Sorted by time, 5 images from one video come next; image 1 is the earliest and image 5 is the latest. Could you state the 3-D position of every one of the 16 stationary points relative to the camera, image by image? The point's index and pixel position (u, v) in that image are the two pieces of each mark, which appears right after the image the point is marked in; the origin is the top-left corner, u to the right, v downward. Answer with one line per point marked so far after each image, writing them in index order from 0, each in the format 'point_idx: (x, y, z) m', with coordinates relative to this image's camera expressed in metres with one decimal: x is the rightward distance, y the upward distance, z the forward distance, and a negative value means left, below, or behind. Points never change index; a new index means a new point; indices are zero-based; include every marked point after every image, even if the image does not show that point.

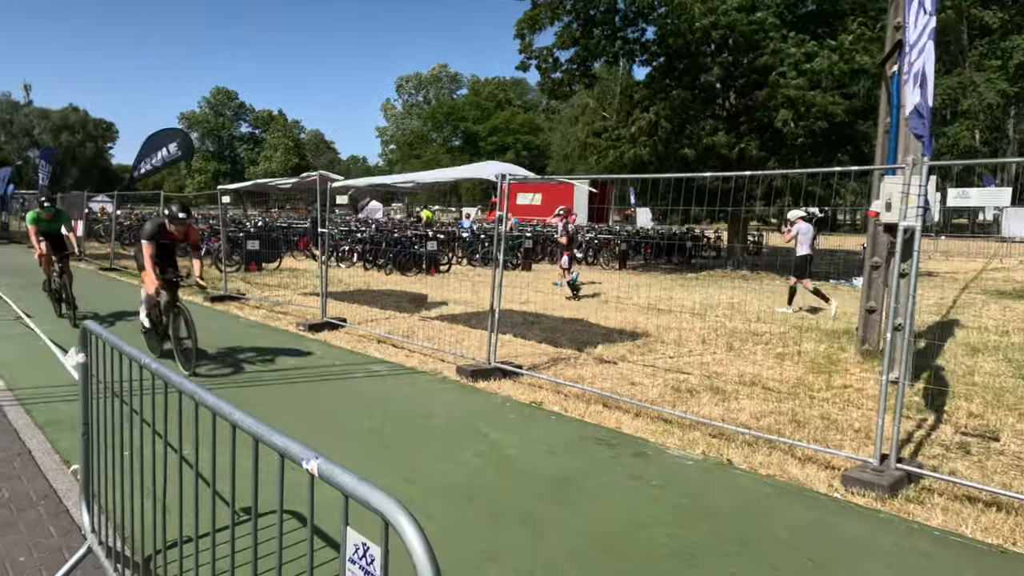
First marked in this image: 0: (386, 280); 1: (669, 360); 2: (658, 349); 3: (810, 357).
0: (-2.7, +0.2, +14.1) m
1: (+1.7, -0.8, +7.0) m
2: (+1.7, -0.7, +7.6) m
3: (+3.2, -0.7, +7.2) m
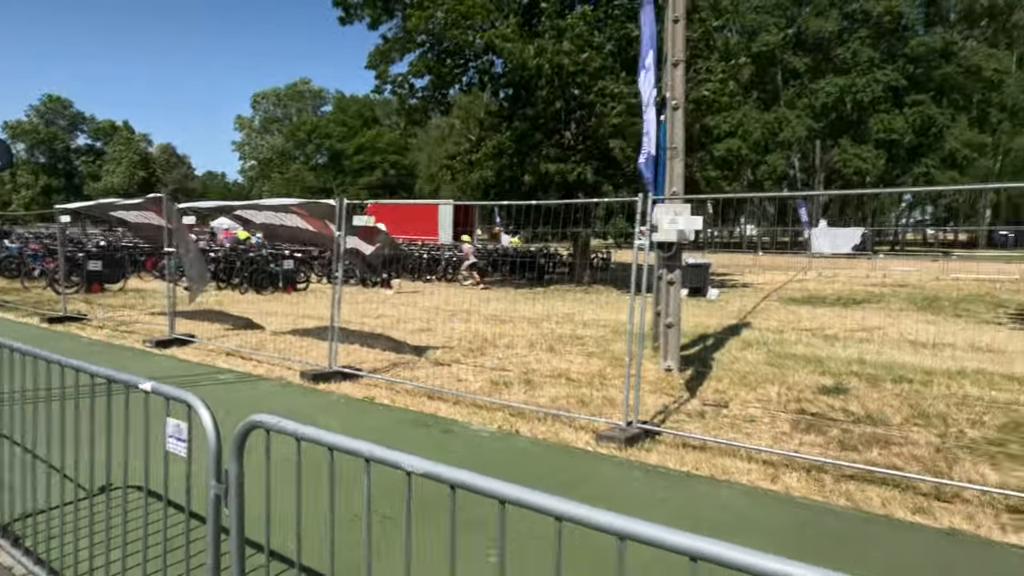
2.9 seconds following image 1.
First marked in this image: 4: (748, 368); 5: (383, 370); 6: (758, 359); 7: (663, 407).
0: (-5.8, -0.2, +14.2) m
1: (-0.2, -0.9, +8.0) m
2: (-0.3, -0.8, +8.6) m
3: (+1.3, -0.9, +8.6) m
4: (+2.7, -0.9, +7.7) m
5: (-1.4, -0.9, +7.4) m
6: (+3.1, -0.9, +8.5) m
7: (+1.4, -1.1, +6.0) m
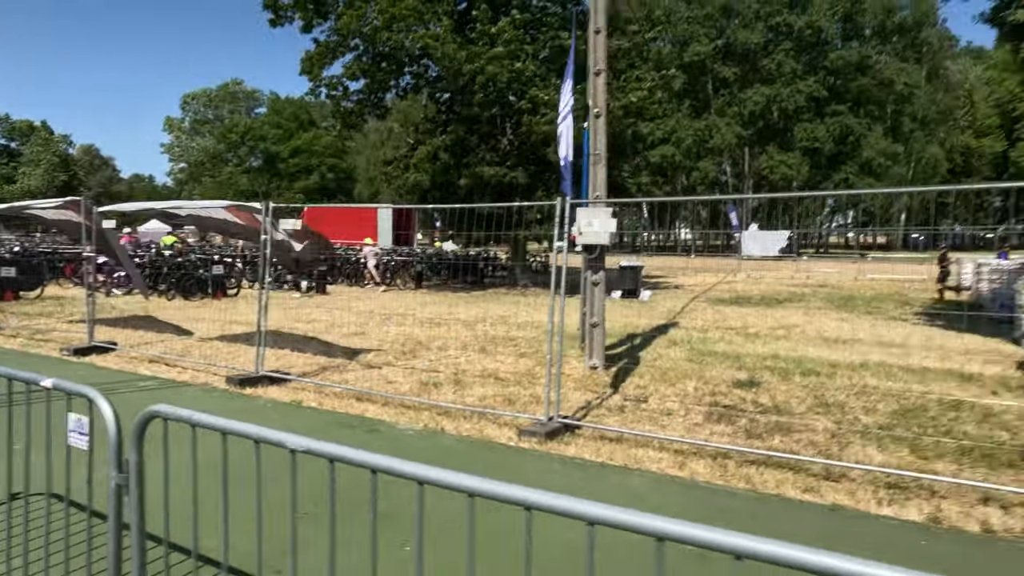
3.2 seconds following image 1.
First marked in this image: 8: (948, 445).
0: (-7.2, -0.4, +13.8) m
1: (-1.0, -0.9, +8.1) m
2: (-1.2, -0.9, +8.7) m
3: (+0.4, -0.9, +8.8) m
4: (+1.9, -0.9, +8.1) m
5: (-2.2, -0.9, +7.4) m
6: (+2.3, -0.9, +8.9) m
7: (+0.7, -1.1, +6.2) m
8: (+3.3, -1.2, +5.0) m
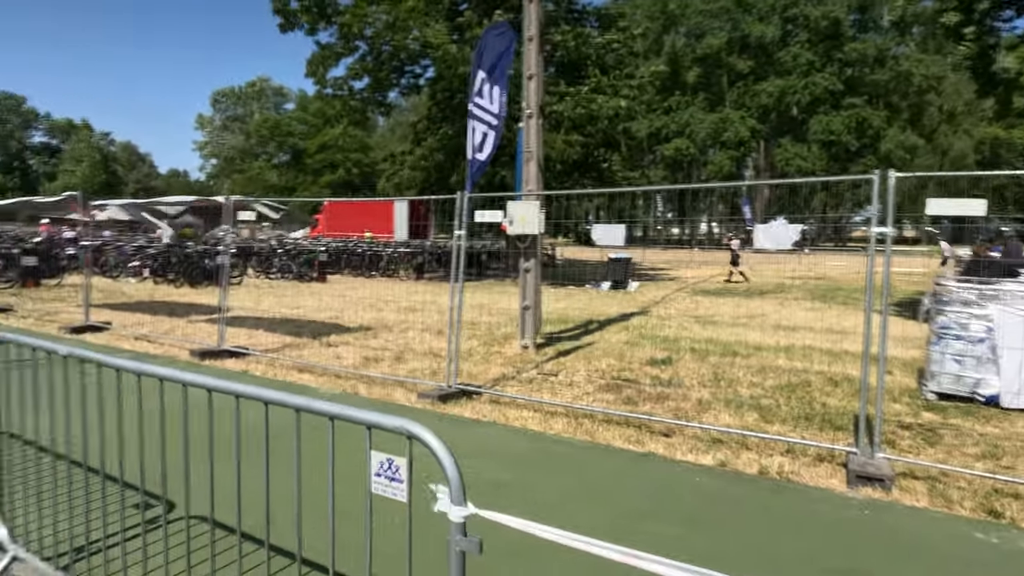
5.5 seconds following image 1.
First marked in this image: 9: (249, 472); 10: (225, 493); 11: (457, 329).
0: (-7.6, -0.1, +14.9) m
1: (-1.7, -0.7, +8.9) m
2: (-1.9, -0.7, +9.5) m
3: (-0.3, -0.7, +9.5) m
4: (+1.2, -0.8, +8.7) m
5: (-3.0, -0.8, +8.2) m
6: (+1.6, -0.7, +9.5) m
7: (-0.1, -0.9, +7.0) m
8: (+2.4, -1.1, +5.6) m
9: (-1.6, -1.1, +4.0) m
10: (-1.6, -1.1, +3.7) m
11: (-0.5, -0.4, +6.5) m
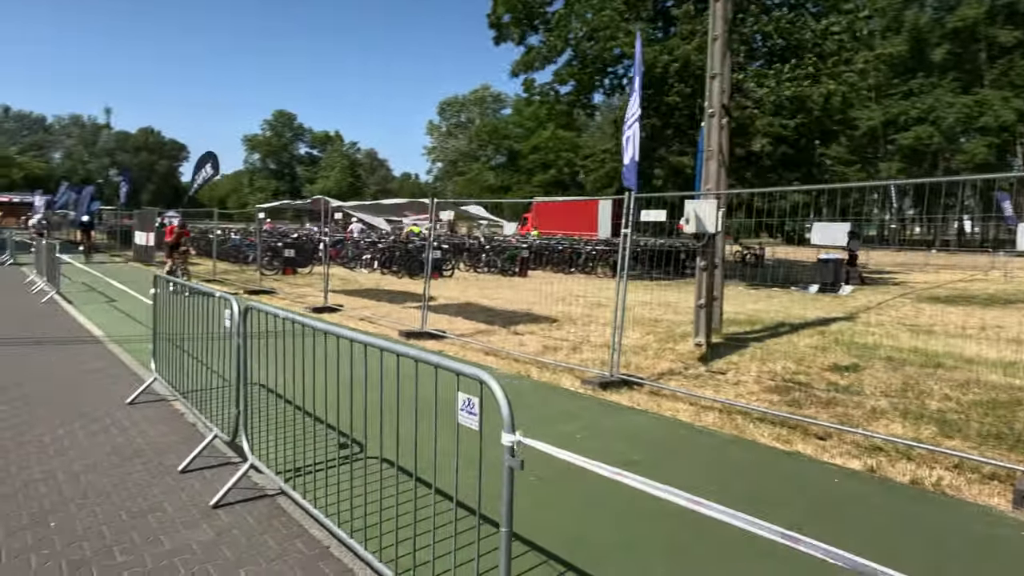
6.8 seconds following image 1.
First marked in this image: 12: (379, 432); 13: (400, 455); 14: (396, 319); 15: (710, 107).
0: (-3.0, +0.1, +17.0) m
1: (+0.8, -0.6, +9.5) m
2: (+0.8, -0.6, +10.1) m
3: (+2.3, -0.7, +9.6) m
4: (+3.5, -0.8, +8.4) m
5: (-0.6, -0.6, +9.2) m
6: (+4.1, -0.8, +9.1) m
7: (+1.7, -0.9, +7.2) m
8: (+3.7, -1.1, +5.1) m
9: (-0.6, -1.0, +4.8) m
10: (-0.7, -1.1, +4.5) m
11: (+1.1, -0.4, +6.8) m
12: (-0.9, -1.0, +4.7) m
13: (-0.7, -1.1, +4.2) m
14: (-1.8, -0.5, +10.3) m
15: (+2.4, +2.2, +8.1) m
